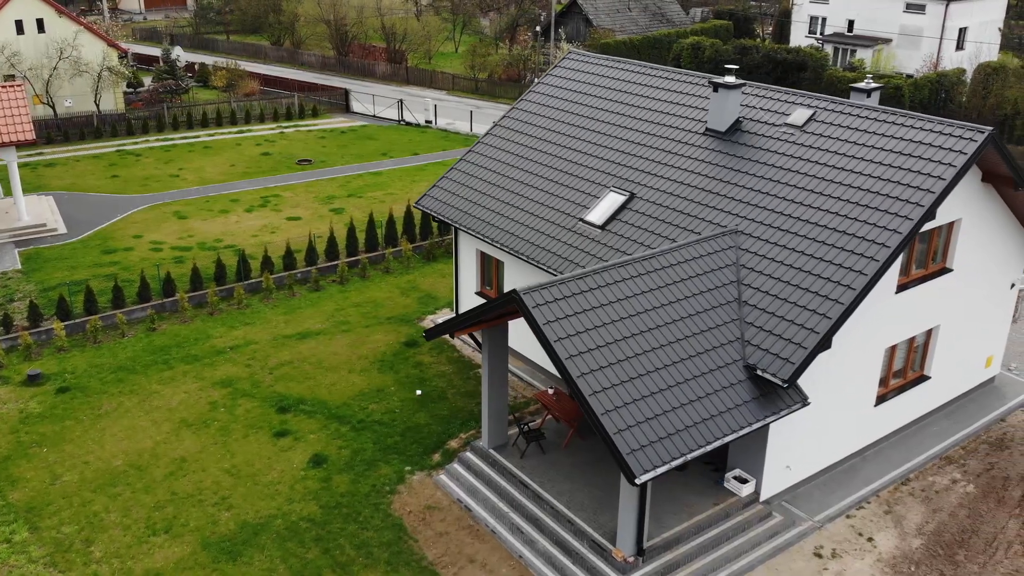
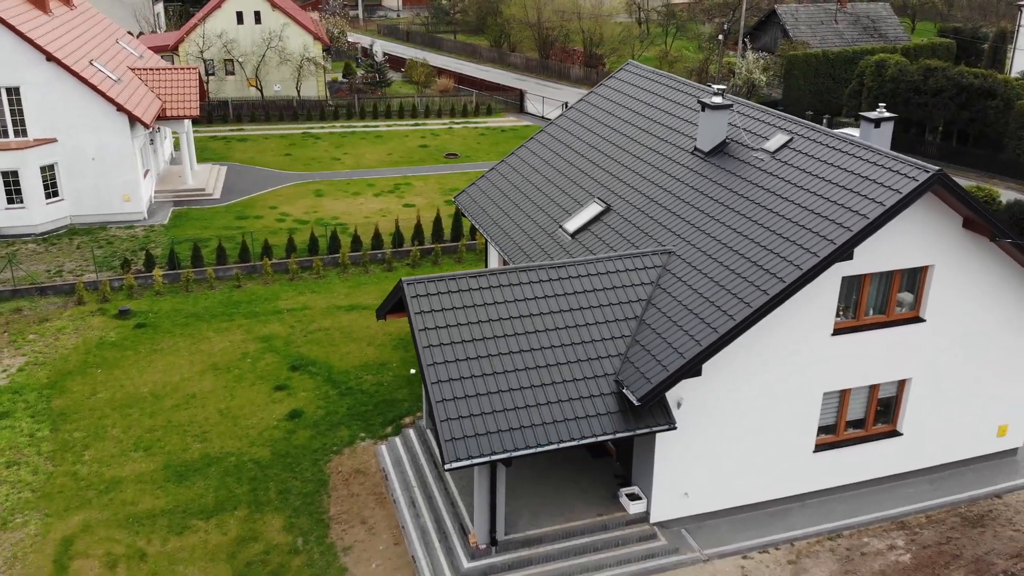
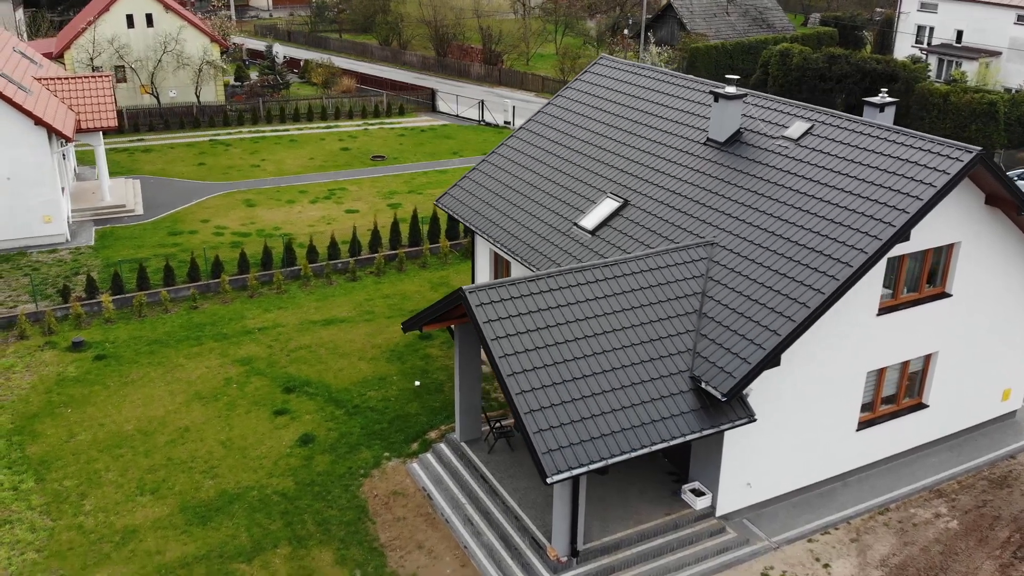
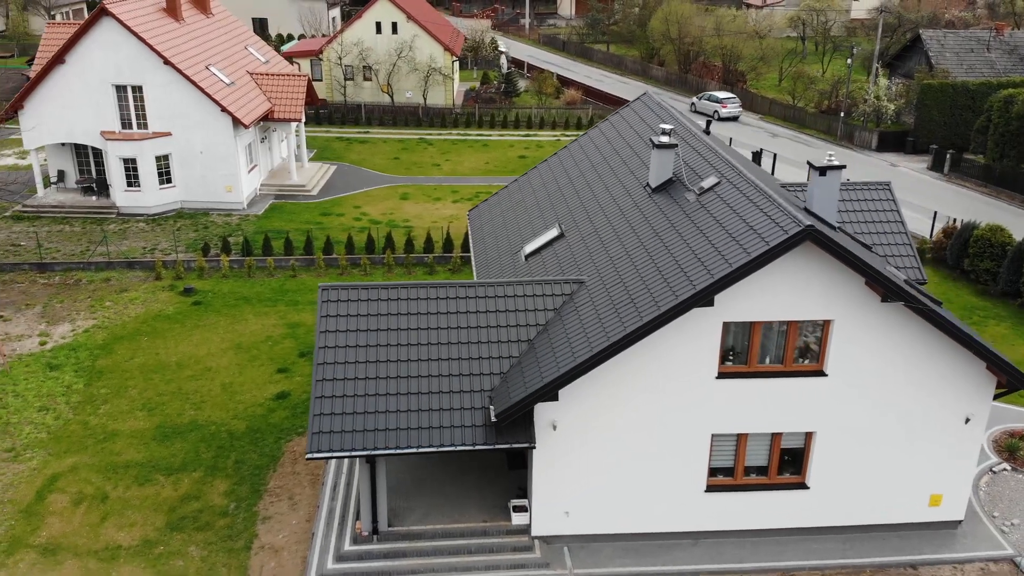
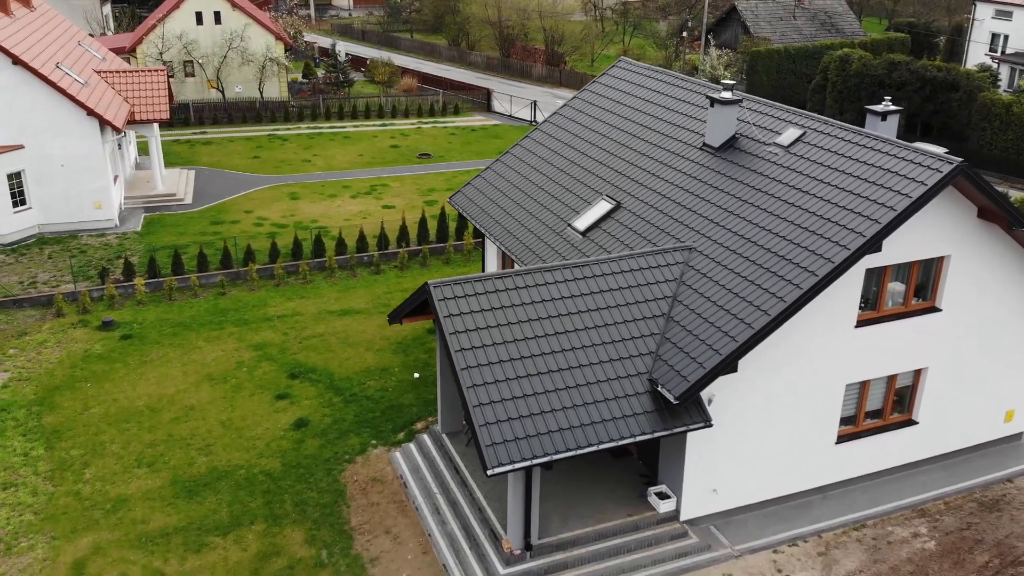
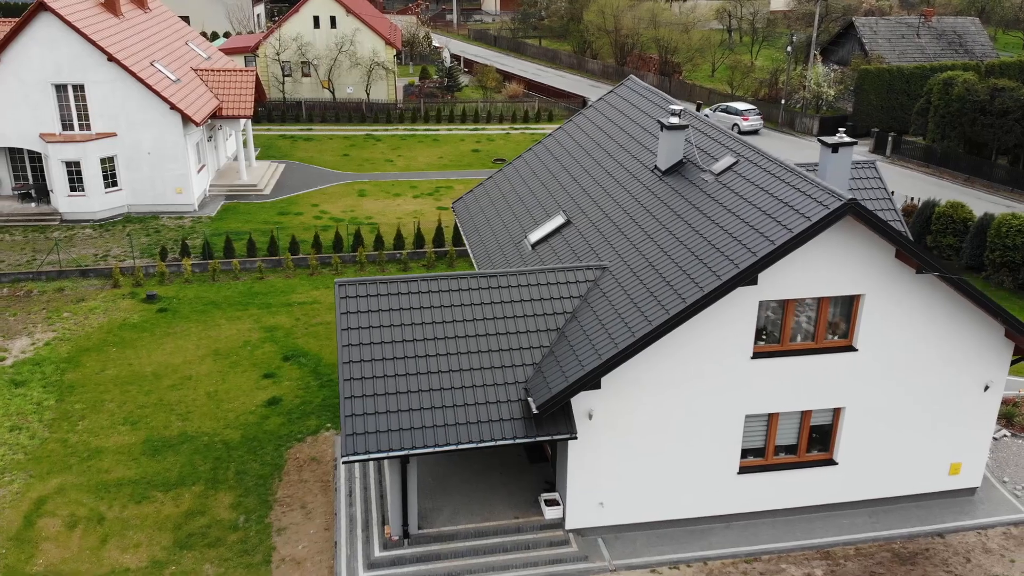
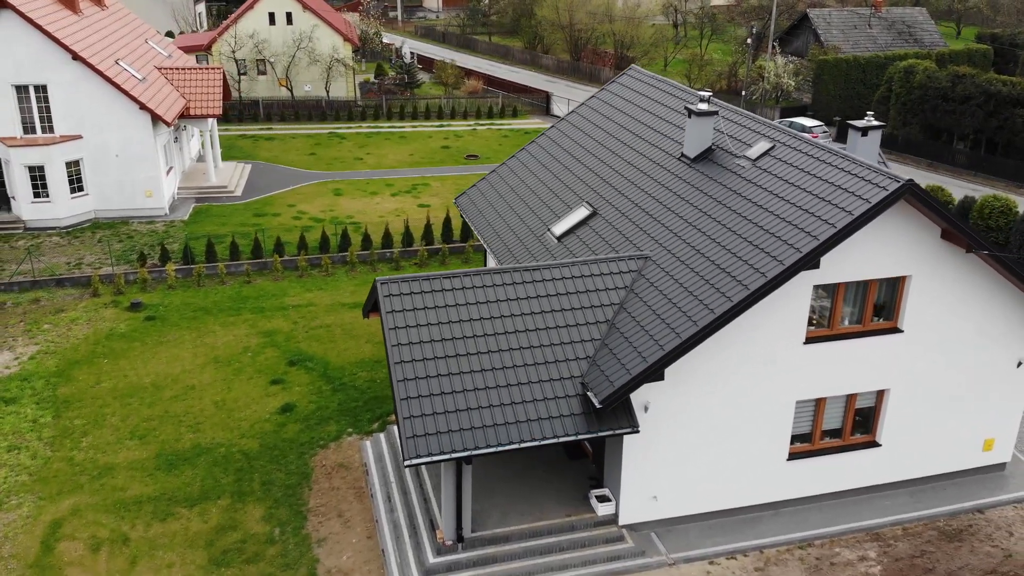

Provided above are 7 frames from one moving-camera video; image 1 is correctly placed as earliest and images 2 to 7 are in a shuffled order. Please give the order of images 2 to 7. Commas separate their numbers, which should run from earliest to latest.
3, 5, 2, 7, 6, 4
